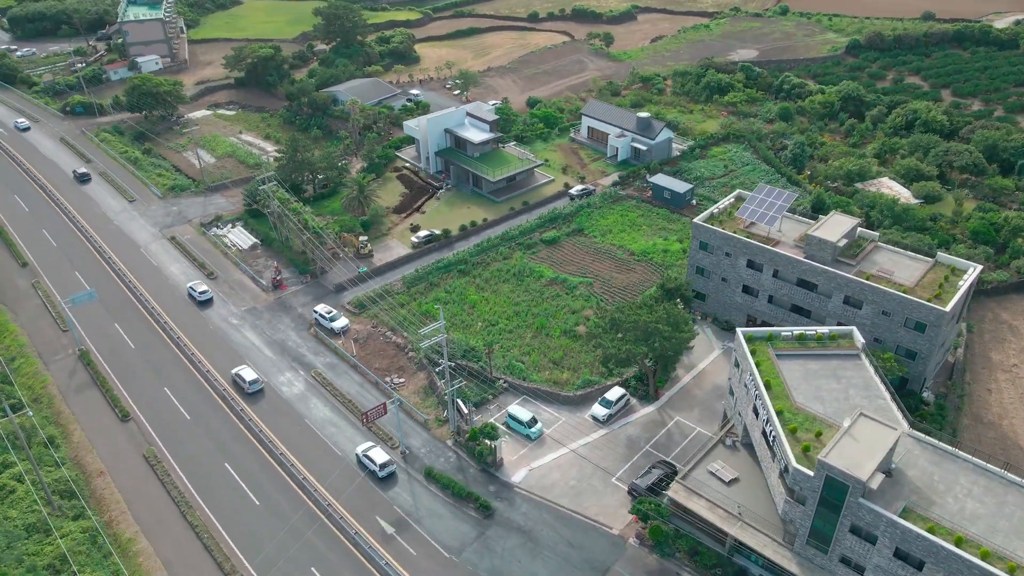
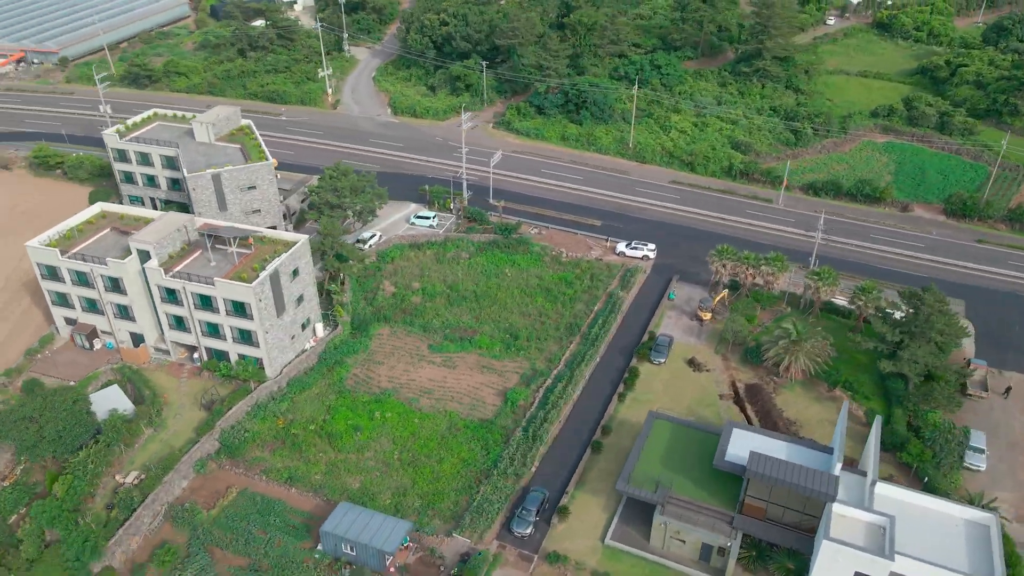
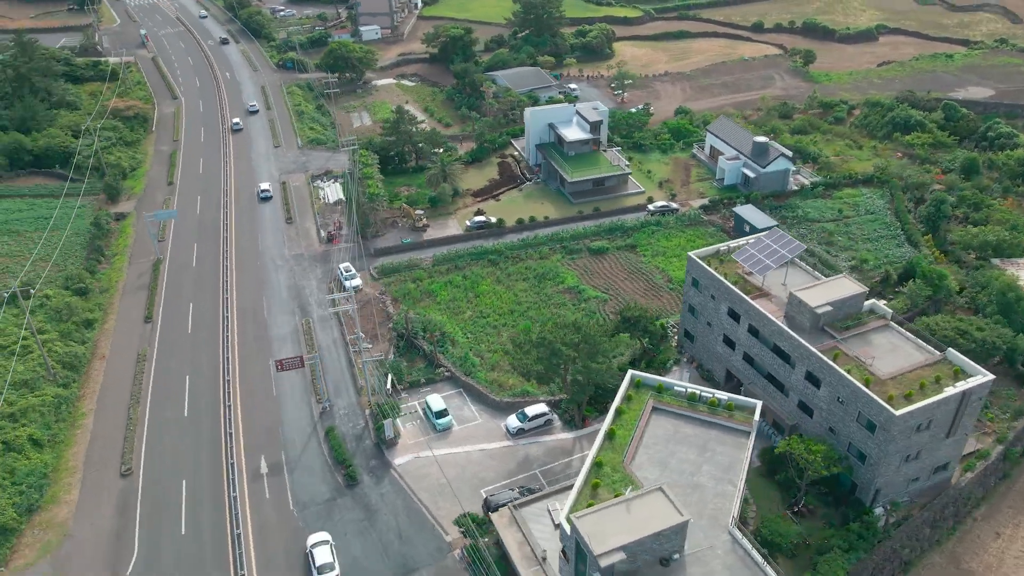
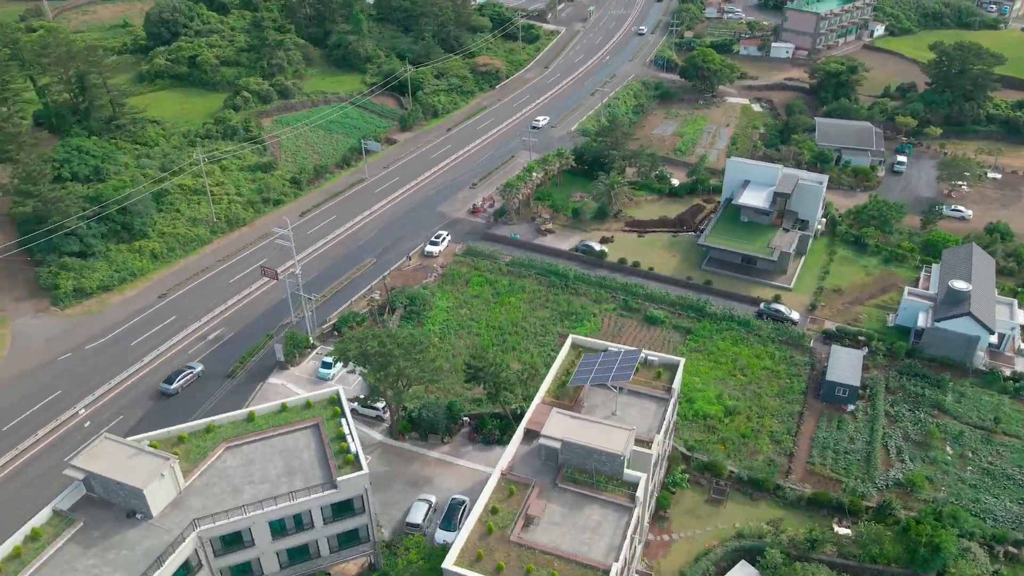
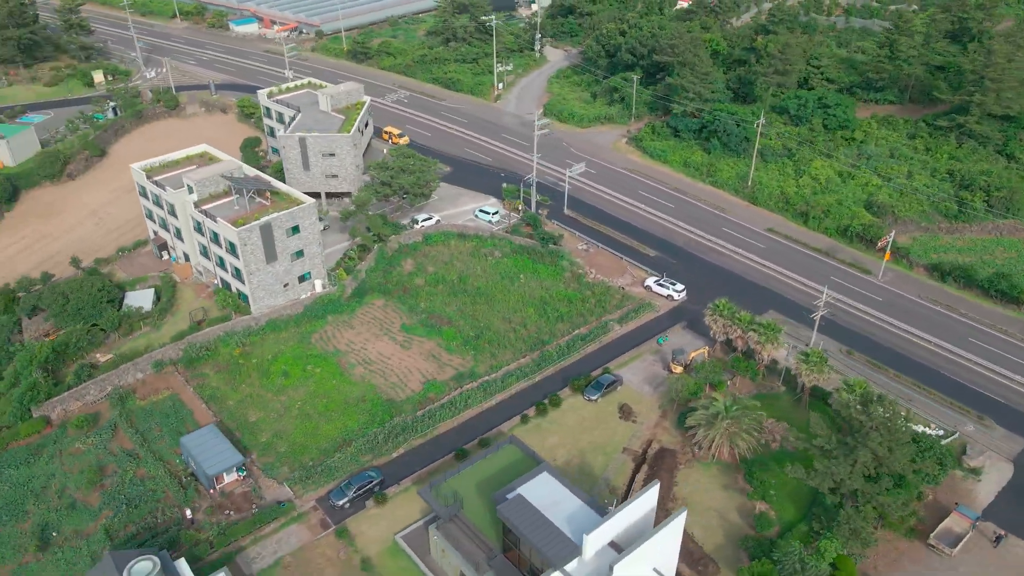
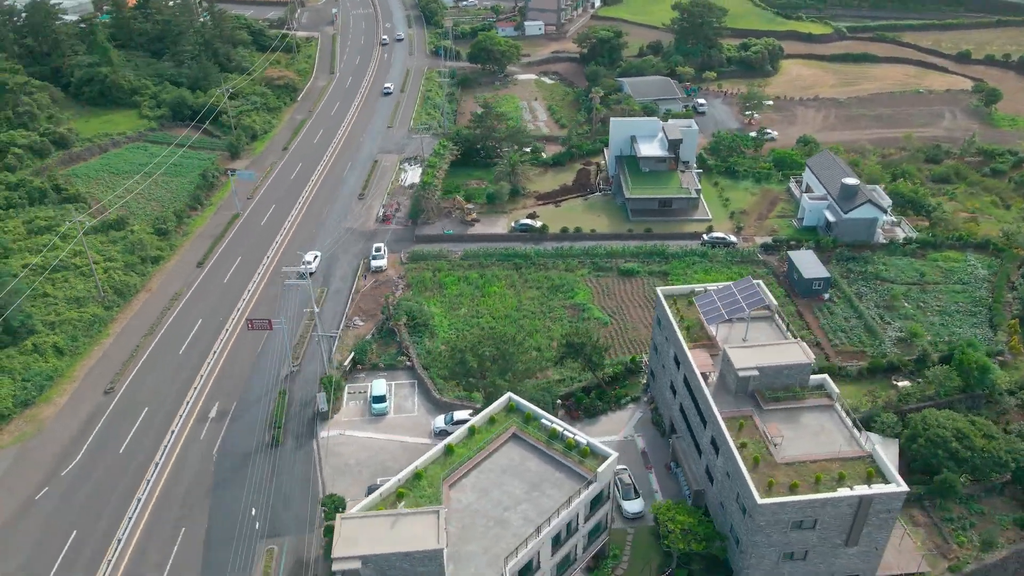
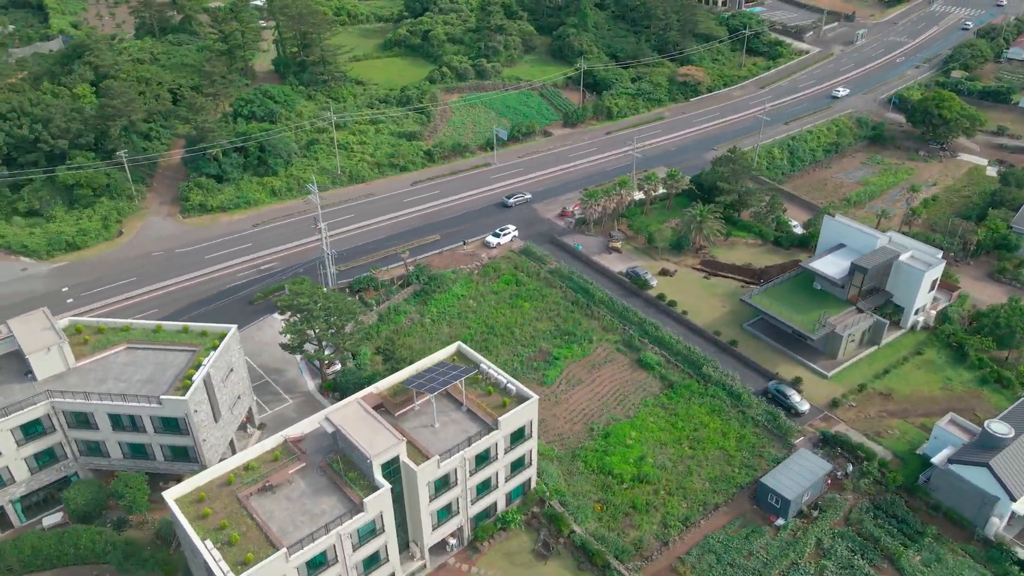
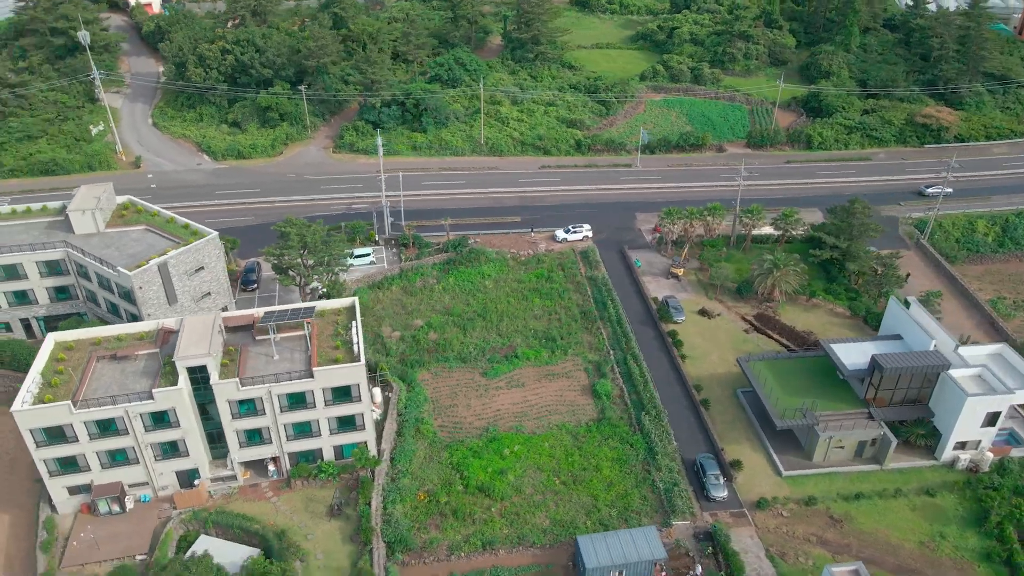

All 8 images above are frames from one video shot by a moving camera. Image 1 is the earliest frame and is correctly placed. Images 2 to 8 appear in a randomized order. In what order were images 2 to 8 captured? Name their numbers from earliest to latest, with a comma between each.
3, 6, 4, 7, 8, 2, 5
